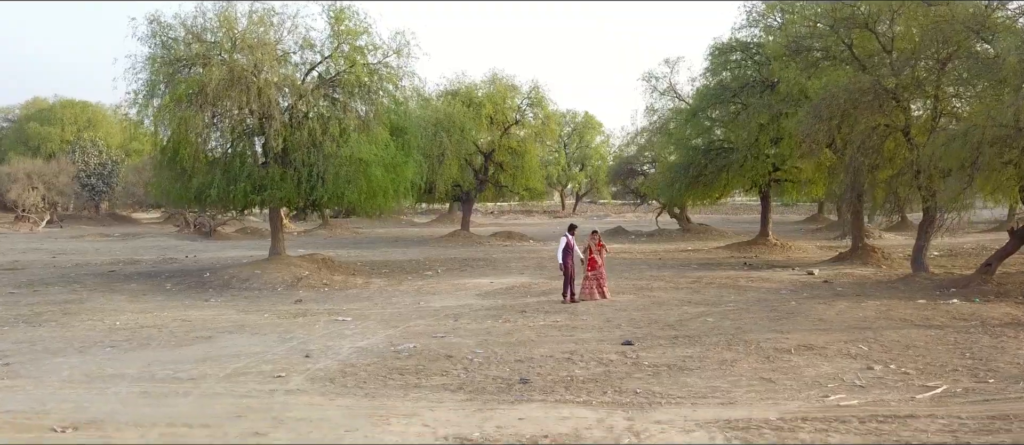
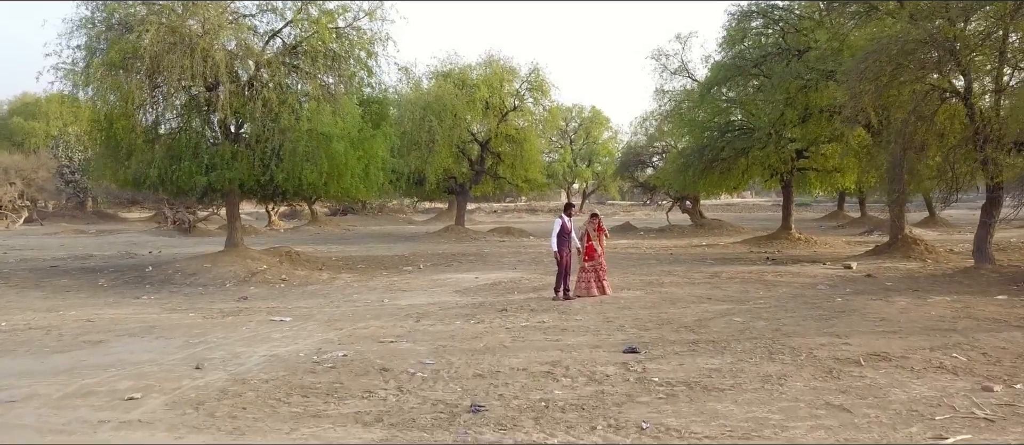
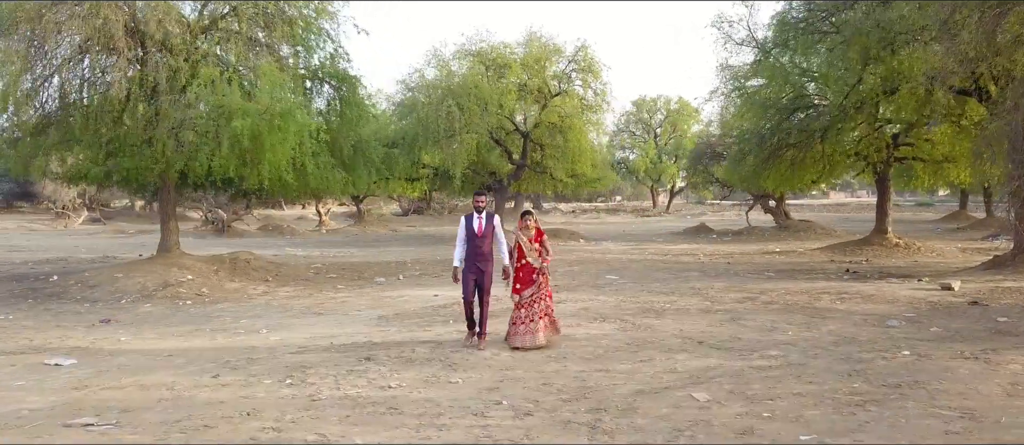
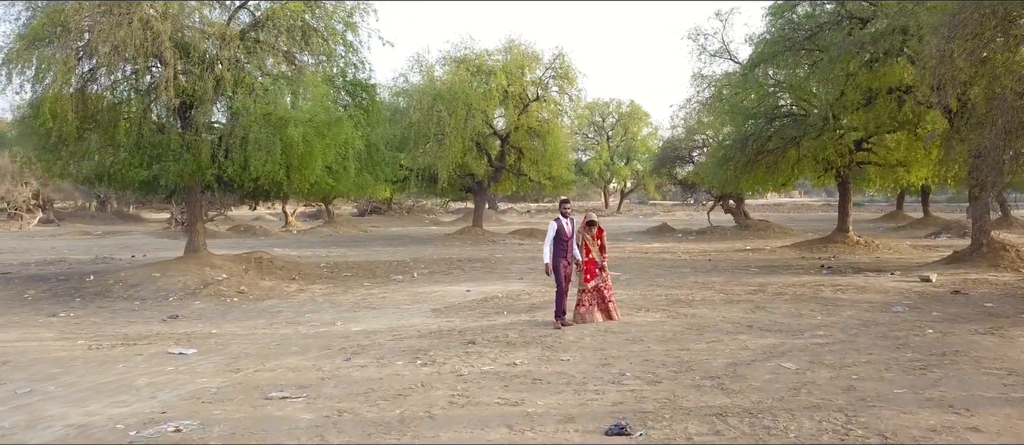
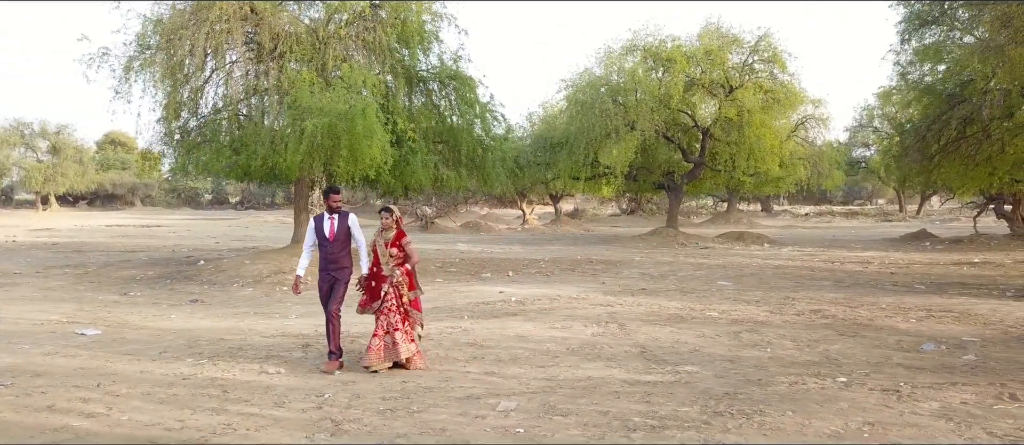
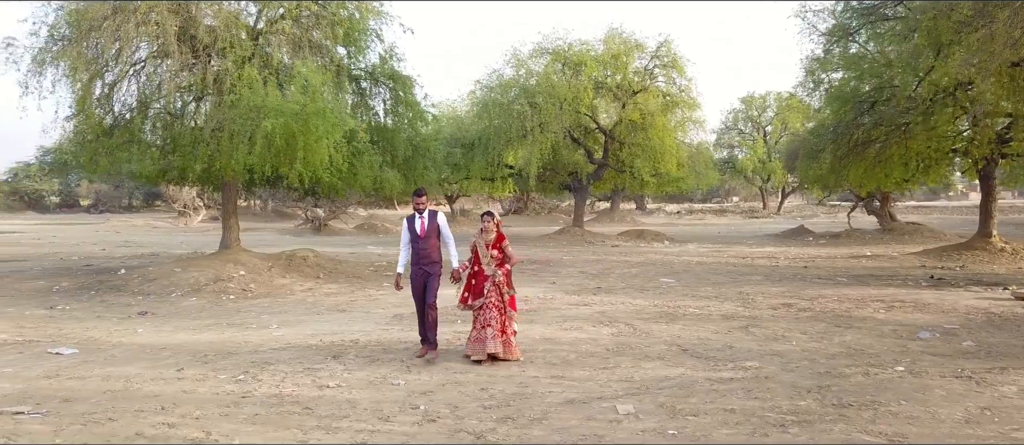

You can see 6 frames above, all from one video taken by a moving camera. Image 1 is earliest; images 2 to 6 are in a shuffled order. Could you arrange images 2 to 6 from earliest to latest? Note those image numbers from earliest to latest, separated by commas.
2, 4, 3, 6, 5
